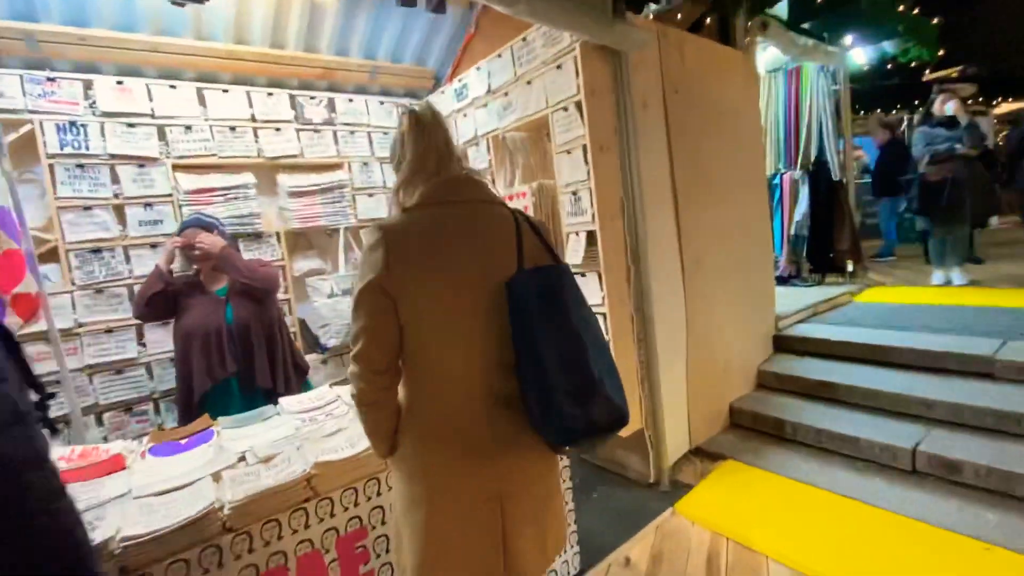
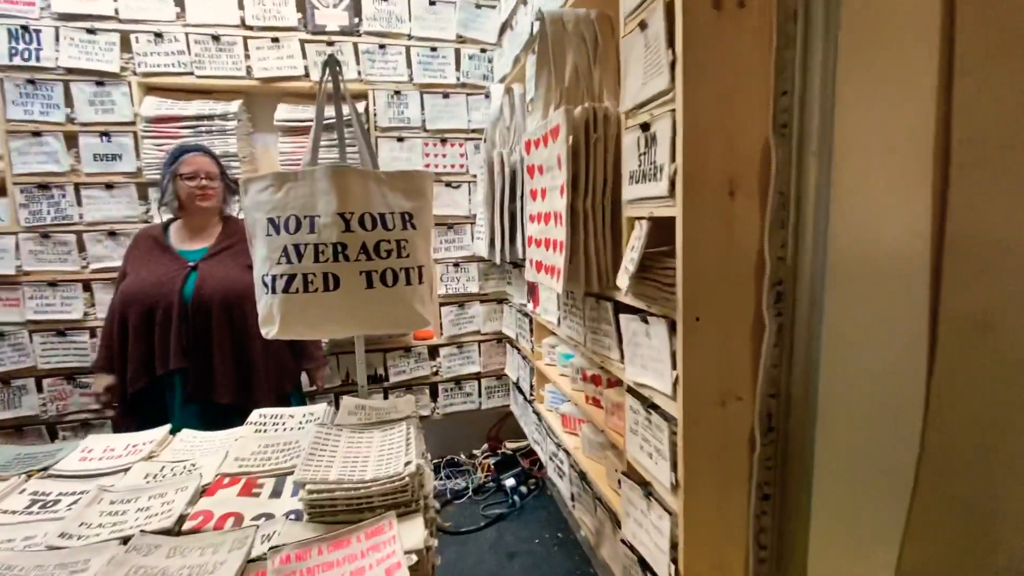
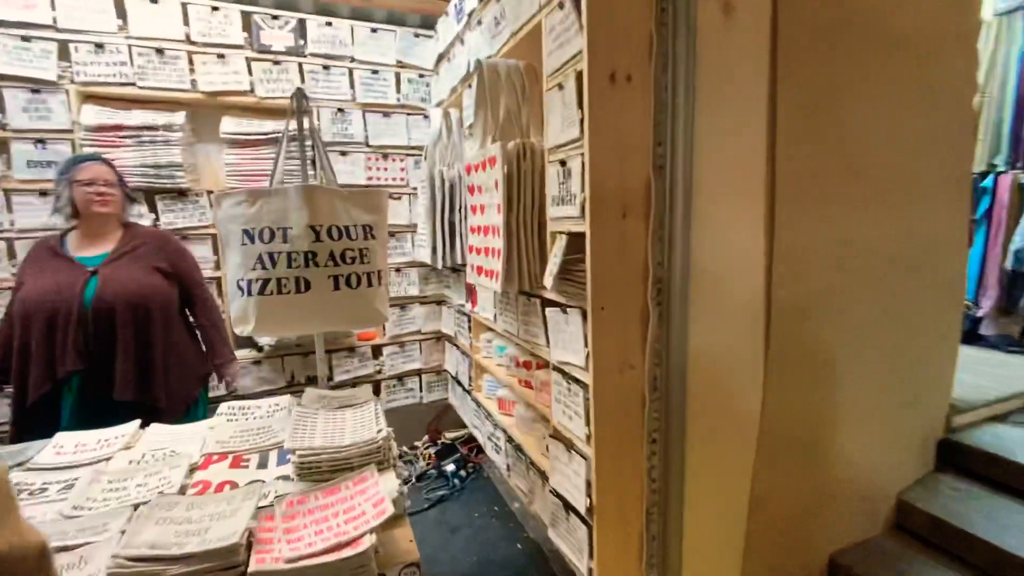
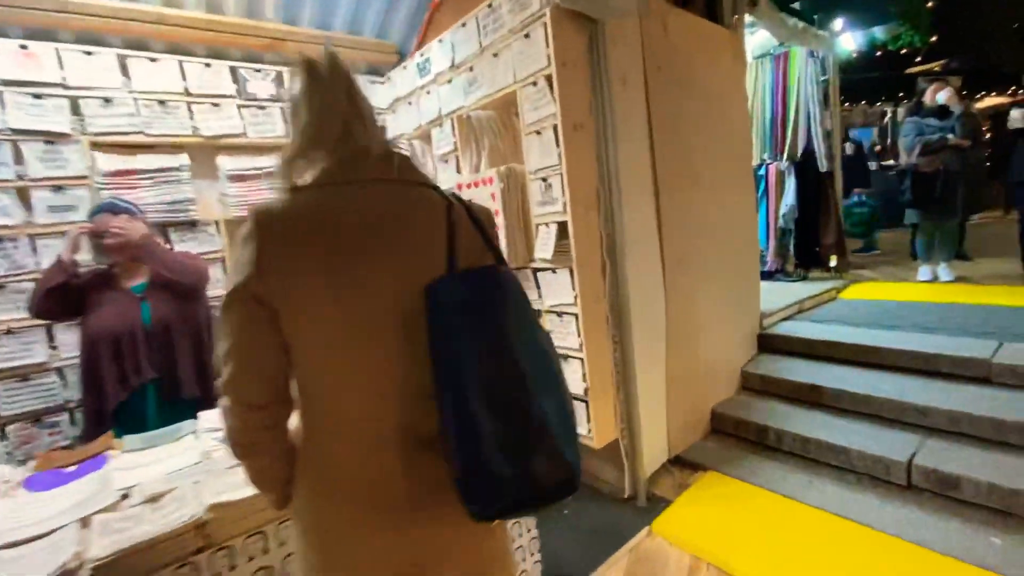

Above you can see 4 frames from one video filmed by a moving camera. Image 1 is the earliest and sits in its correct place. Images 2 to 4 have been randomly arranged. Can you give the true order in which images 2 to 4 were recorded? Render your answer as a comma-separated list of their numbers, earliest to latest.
4, 3, 2
